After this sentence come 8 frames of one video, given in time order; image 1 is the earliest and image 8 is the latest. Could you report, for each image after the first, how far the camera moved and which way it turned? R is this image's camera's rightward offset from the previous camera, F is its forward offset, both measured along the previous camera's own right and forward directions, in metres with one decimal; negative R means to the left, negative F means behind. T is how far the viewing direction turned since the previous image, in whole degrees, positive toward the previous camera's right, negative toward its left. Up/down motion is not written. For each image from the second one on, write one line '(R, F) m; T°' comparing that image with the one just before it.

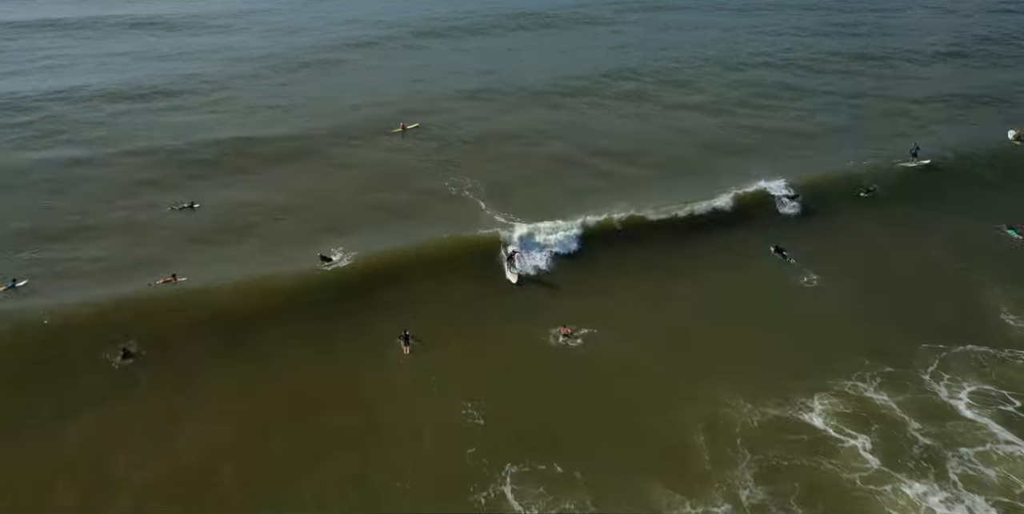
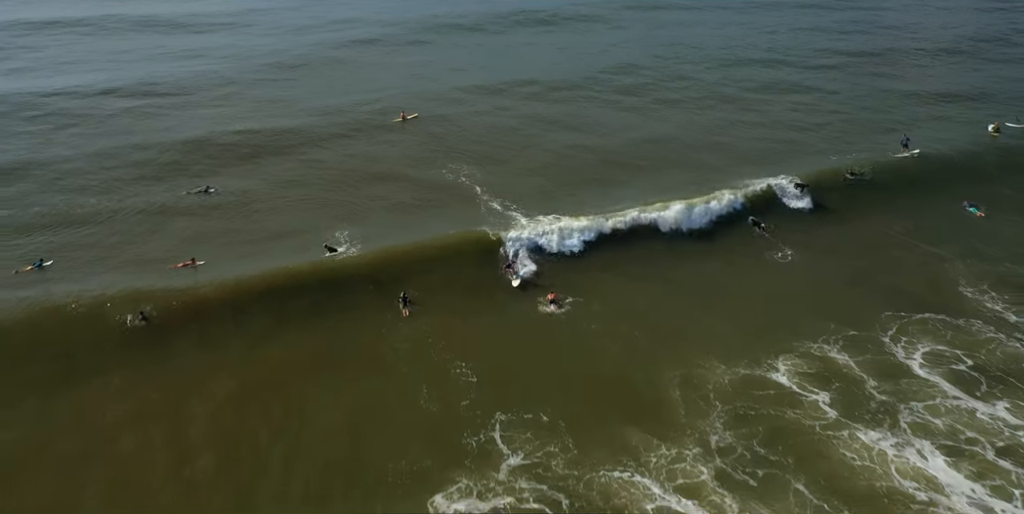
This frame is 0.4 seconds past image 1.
(+0.8, -2.3) m; -1°
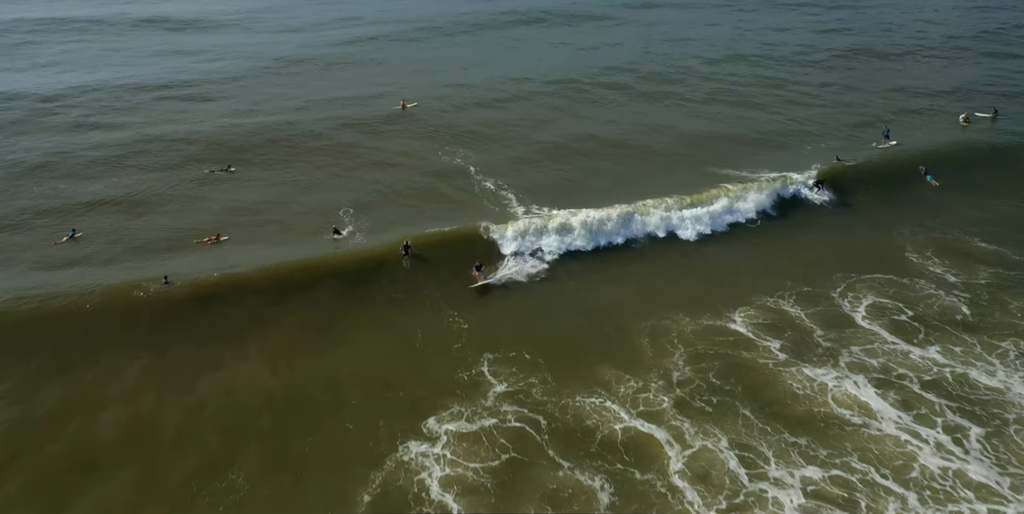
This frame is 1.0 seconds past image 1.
(+0.5, -3.1) m; 0°
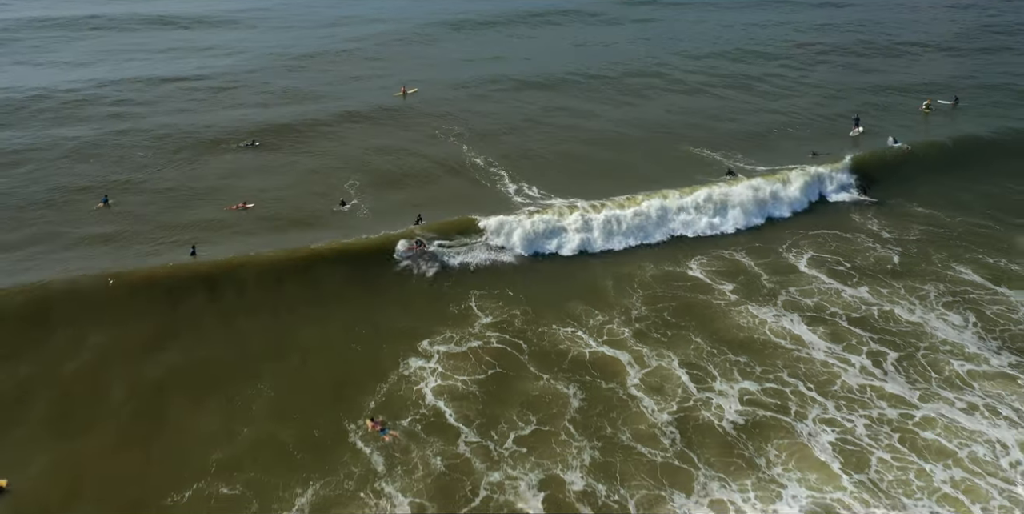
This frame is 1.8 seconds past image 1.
(+0.6, -4.0) m; 0°
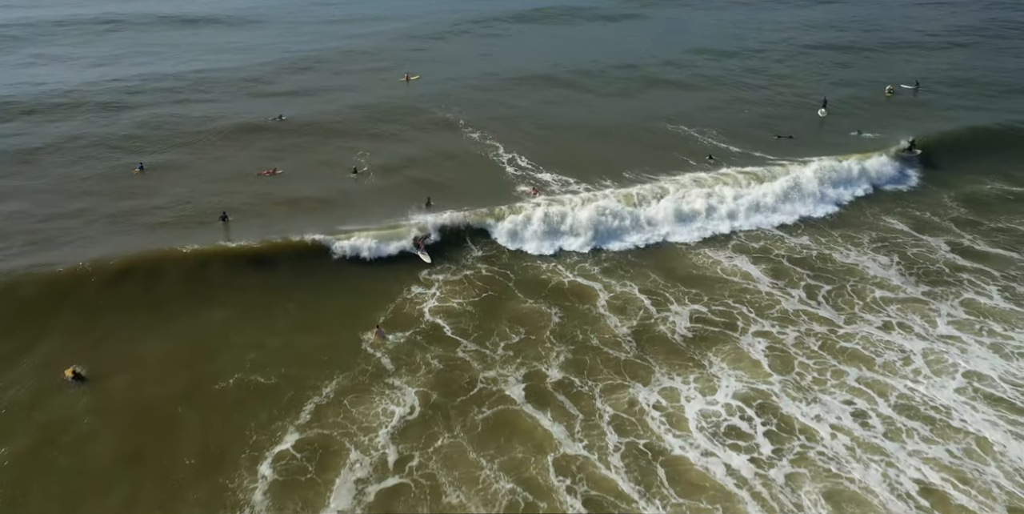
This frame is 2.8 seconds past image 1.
(+0.4, -4.8) m; 0°
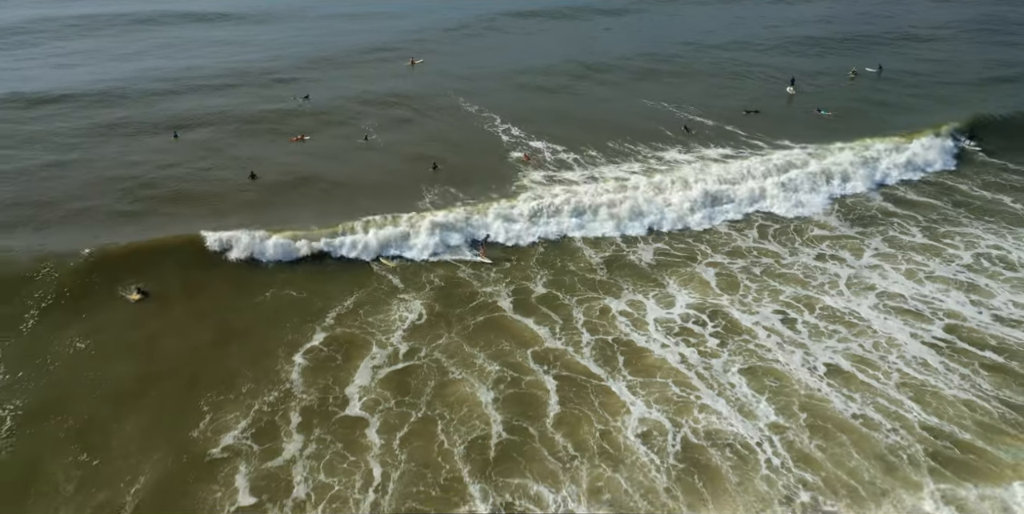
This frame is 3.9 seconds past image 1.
(+0.4, -5.4) m; 0°
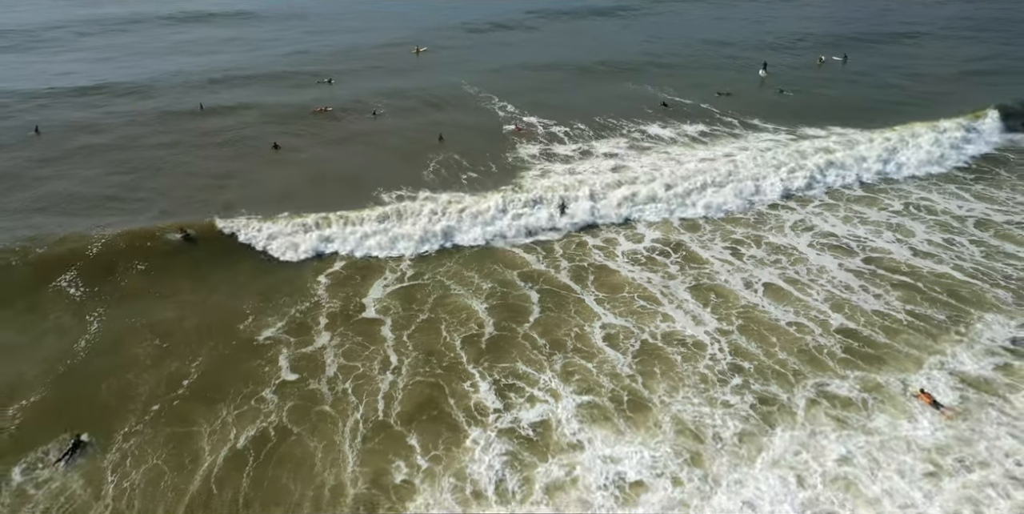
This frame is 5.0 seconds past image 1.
(+0.4, -5.5) m; 0°
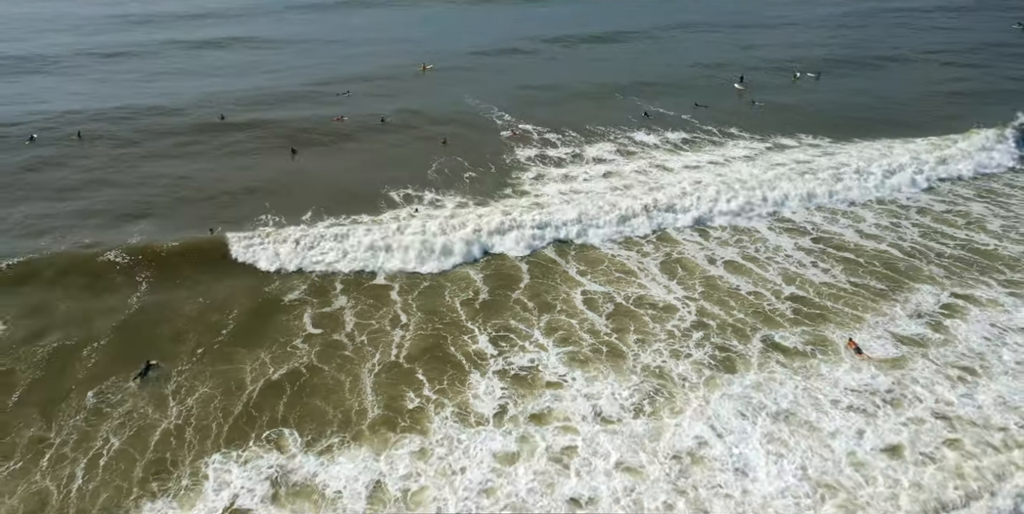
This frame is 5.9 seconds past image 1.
(+0.3, -4.7) m; 0°
